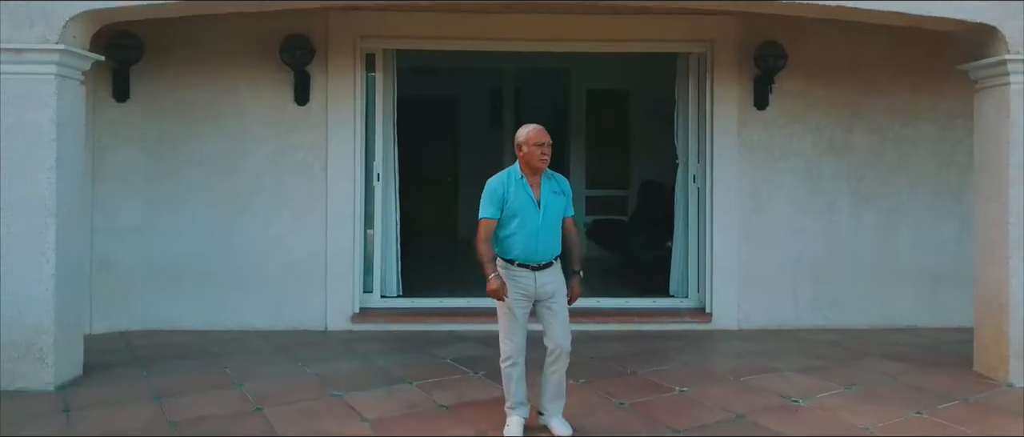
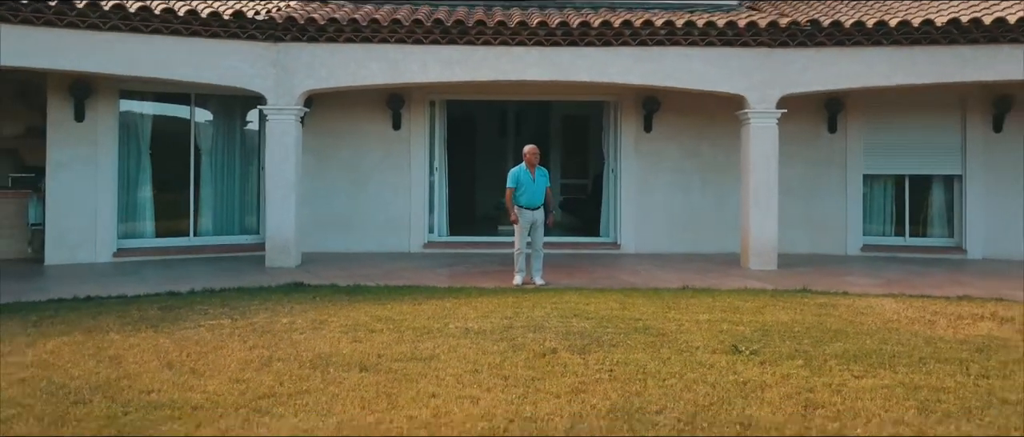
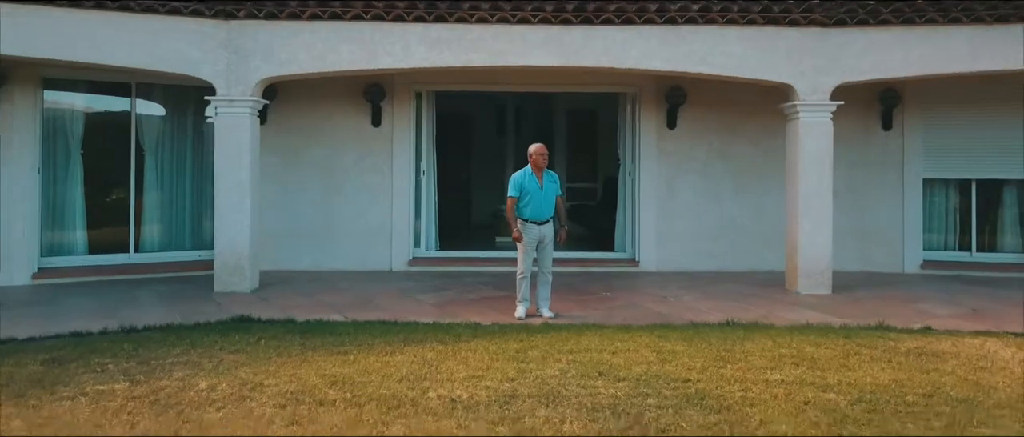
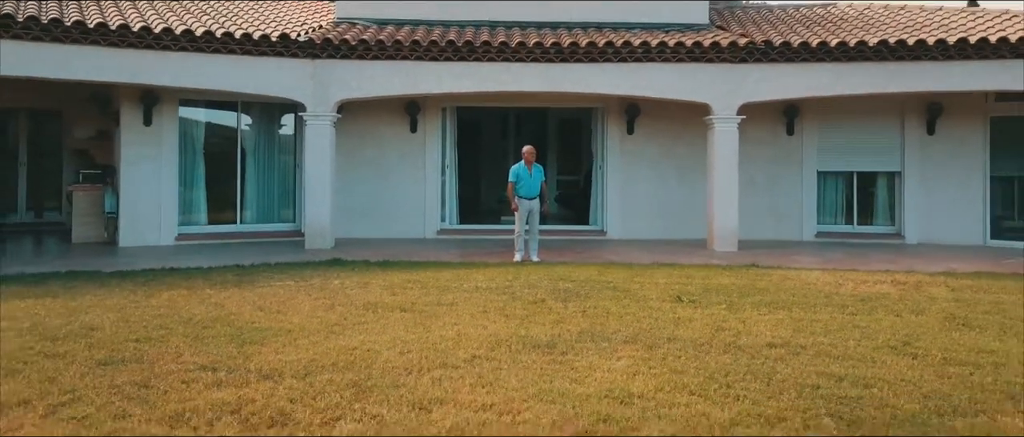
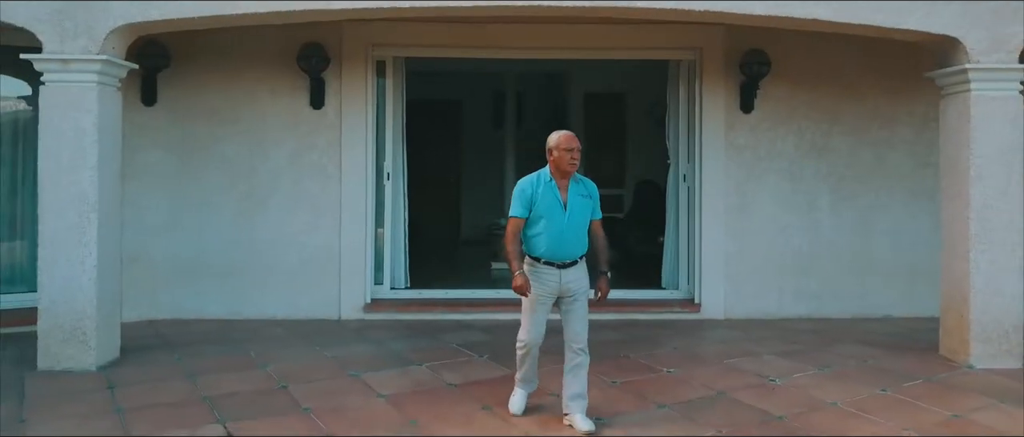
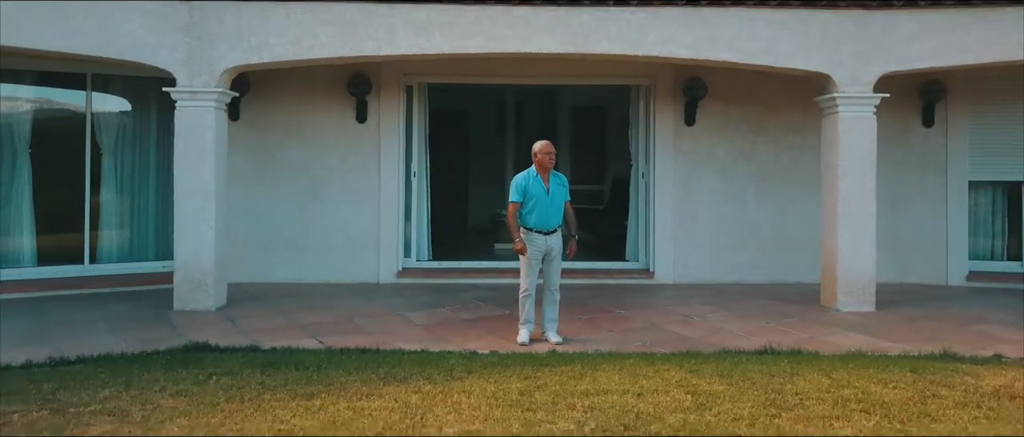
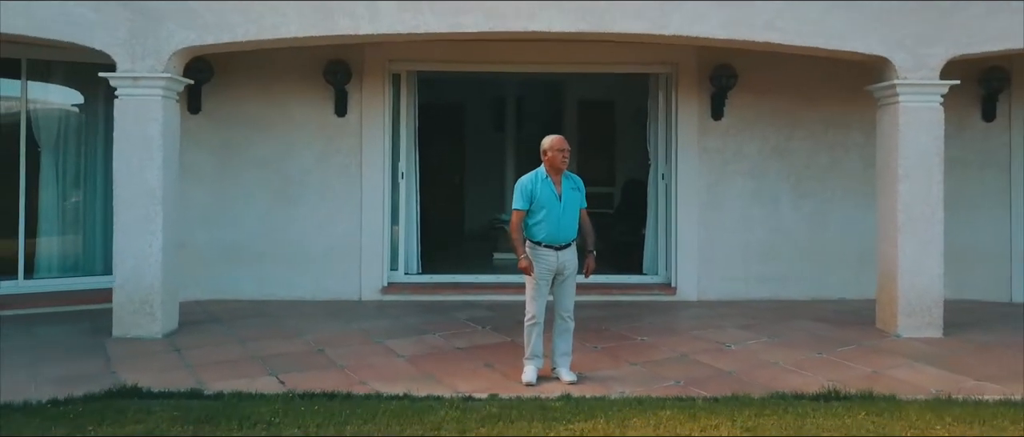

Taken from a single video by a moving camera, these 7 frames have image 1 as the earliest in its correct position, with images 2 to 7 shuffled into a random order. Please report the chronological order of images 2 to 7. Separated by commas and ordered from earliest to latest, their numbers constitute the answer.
5, 7, 6, 3, 2, 4
